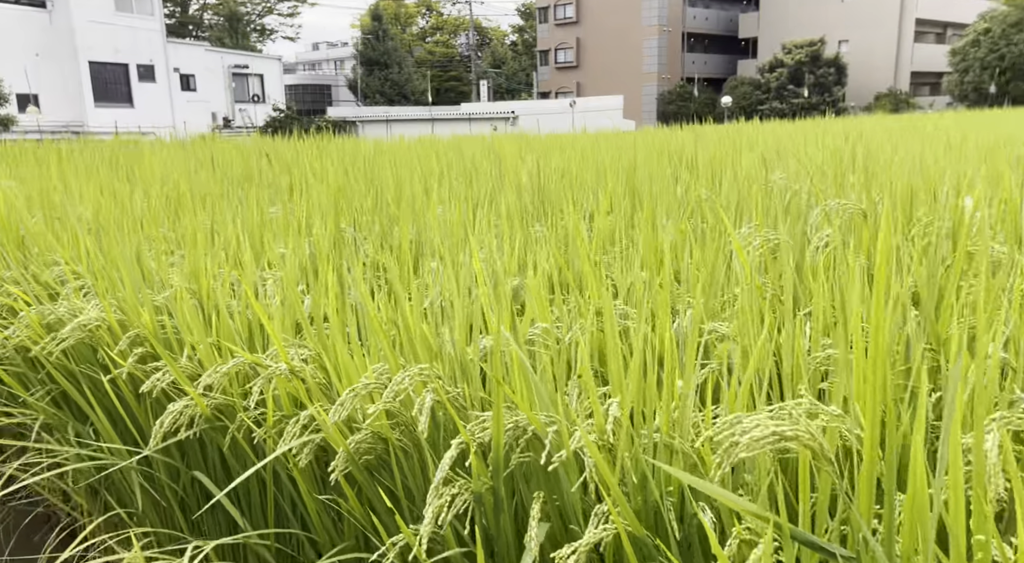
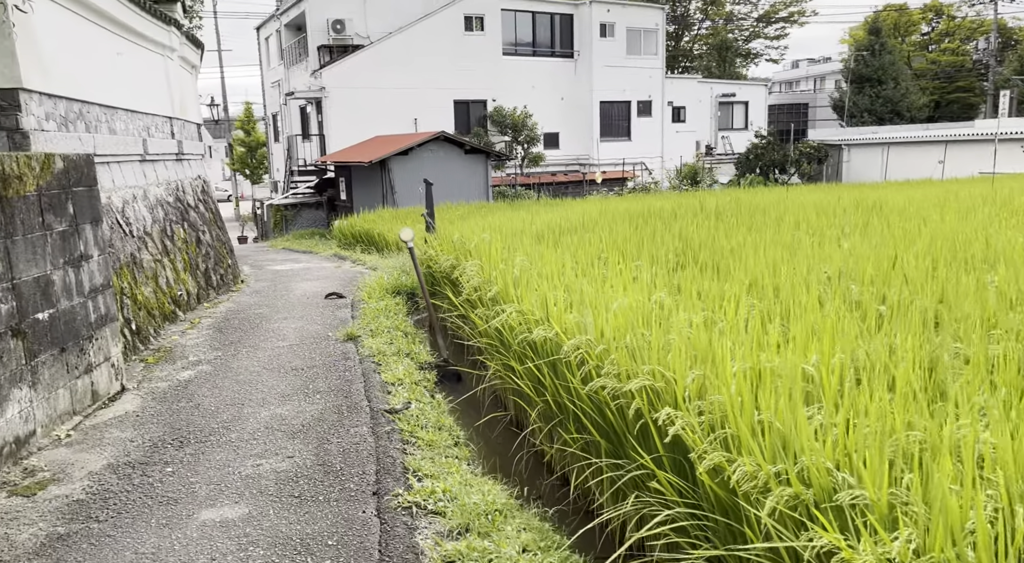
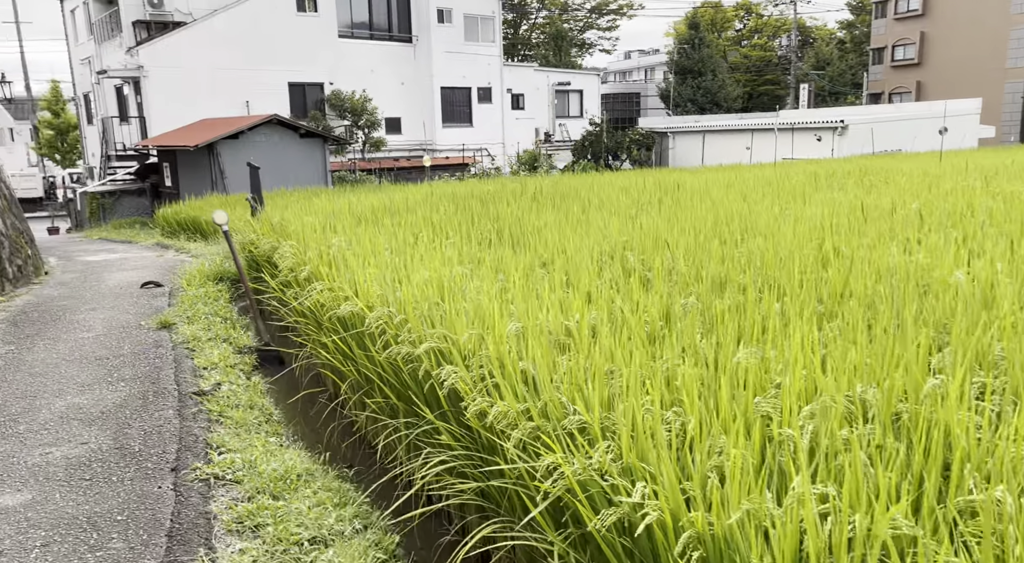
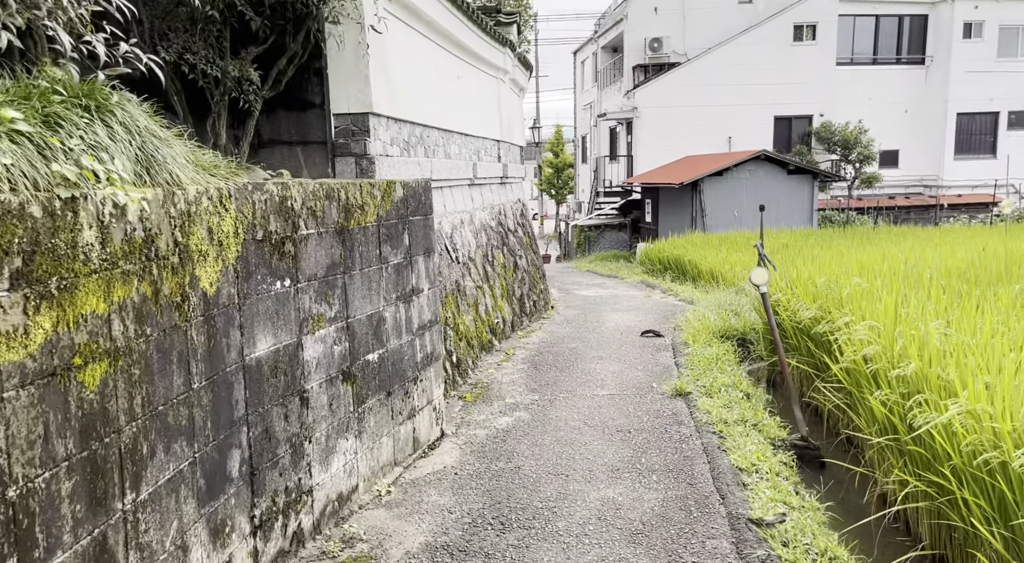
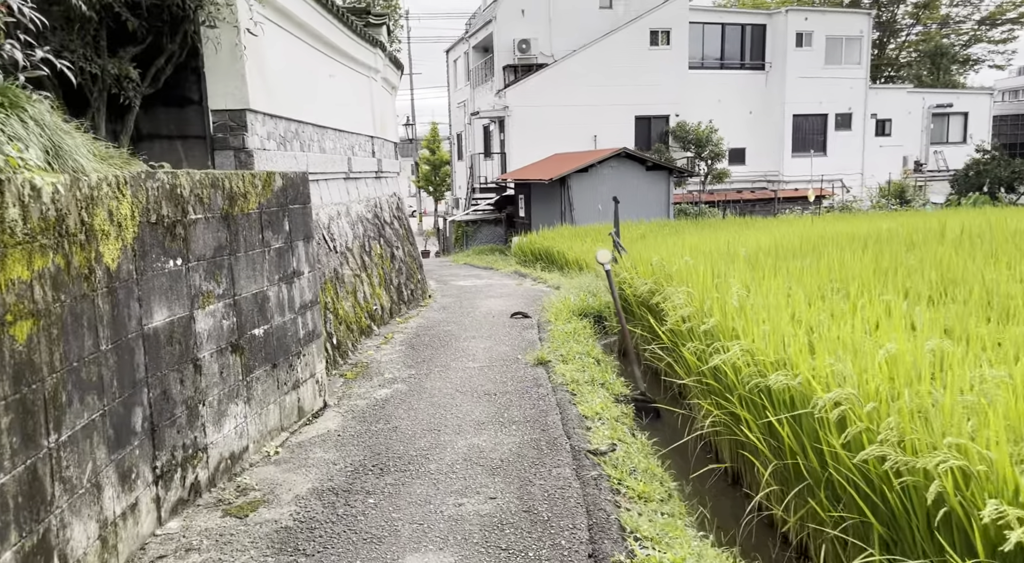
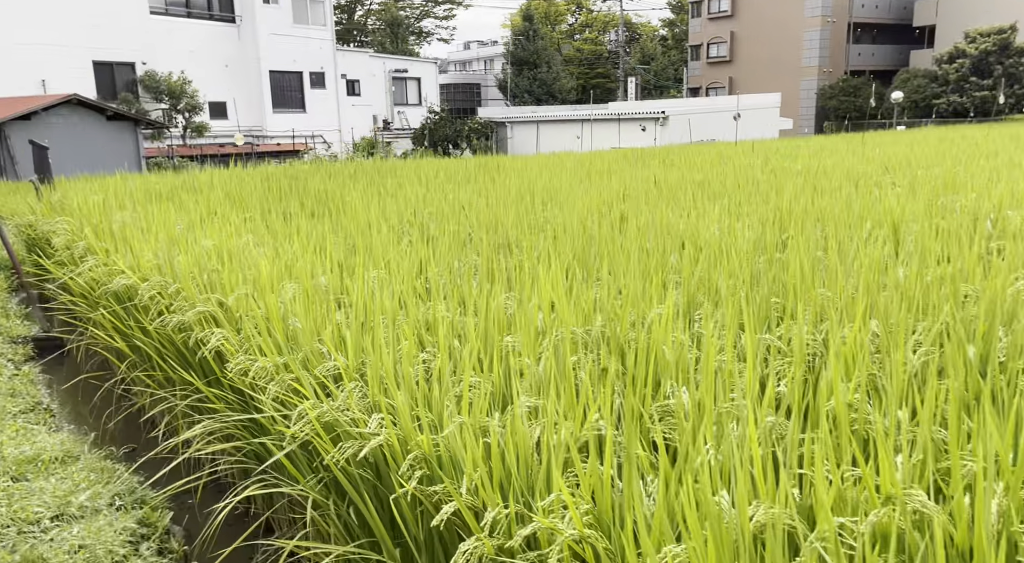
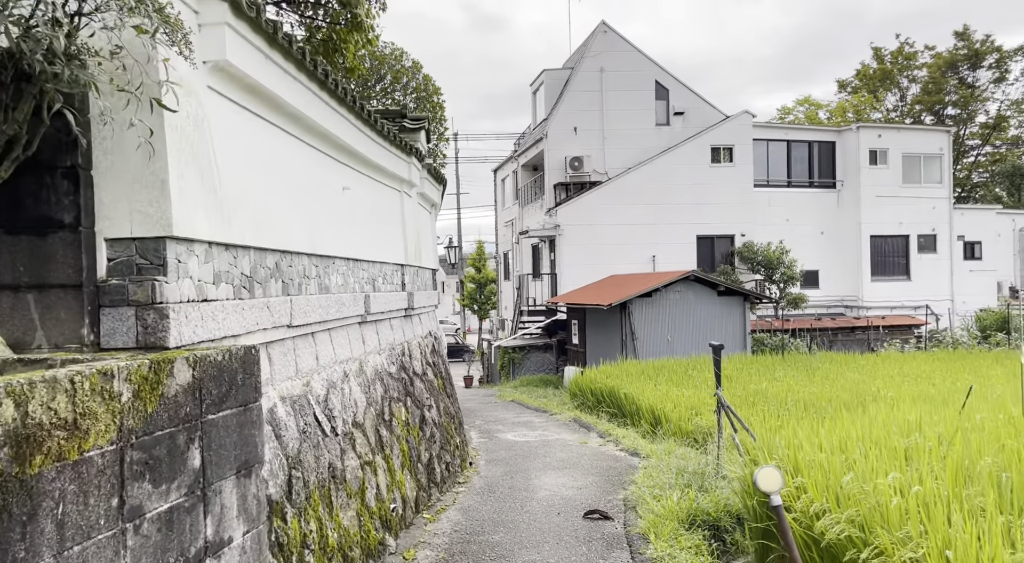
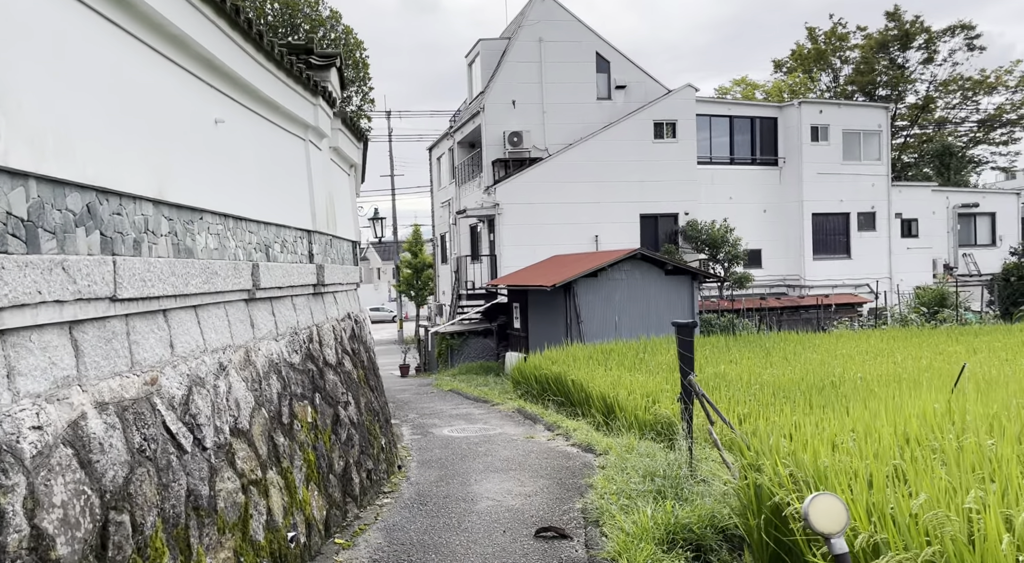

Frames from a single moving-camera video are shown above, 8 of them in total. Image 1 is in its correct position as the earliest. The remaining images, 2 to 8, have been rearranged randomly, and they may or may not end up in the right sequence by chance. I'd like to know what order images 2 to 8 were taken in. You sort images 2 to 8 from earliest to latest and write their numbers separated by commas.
6, 3, 2, 5, 4, 7, 8
